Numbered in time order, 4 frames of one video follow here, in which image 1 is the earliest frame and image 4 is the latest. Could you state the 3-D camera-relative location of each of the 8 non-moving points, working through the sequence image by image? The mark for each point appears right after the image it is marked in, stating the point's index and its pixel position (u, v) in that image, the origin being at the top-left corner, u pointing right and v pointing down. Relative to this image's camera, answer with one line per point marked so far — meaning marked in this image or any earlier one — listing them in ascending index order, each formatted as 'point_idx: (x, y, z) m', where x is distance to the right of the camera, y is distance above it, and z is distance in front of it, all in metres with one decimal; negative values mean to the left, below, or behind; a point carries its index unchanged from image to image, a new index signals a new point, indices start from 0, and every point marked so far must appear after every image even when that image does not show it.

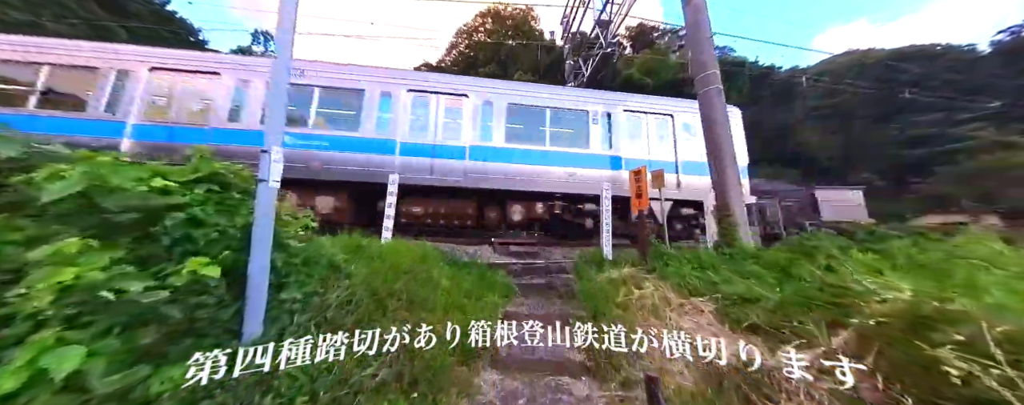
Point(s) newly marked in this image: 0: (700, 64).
0: (+2.6, +1.9, +3.5) m
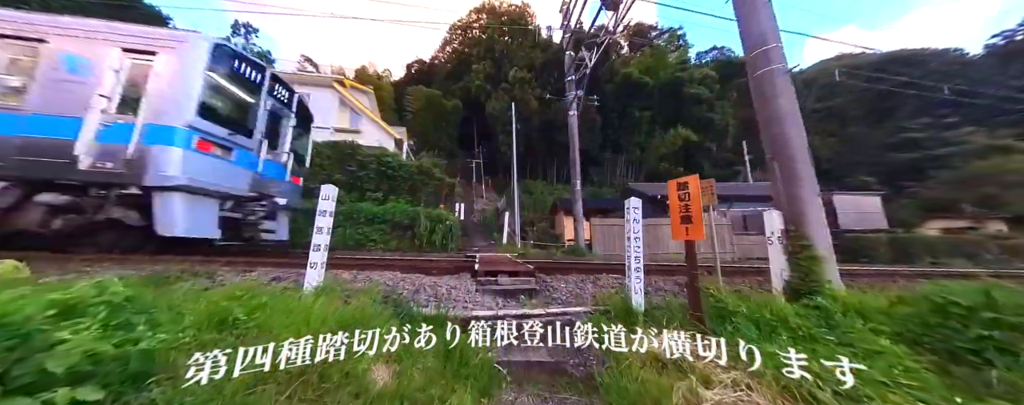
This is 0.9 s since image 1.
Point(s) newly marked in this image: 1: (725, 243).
0: (+2.5, +1.7, +2.7) m
1: (+6.1, -1.2, +7.5) m
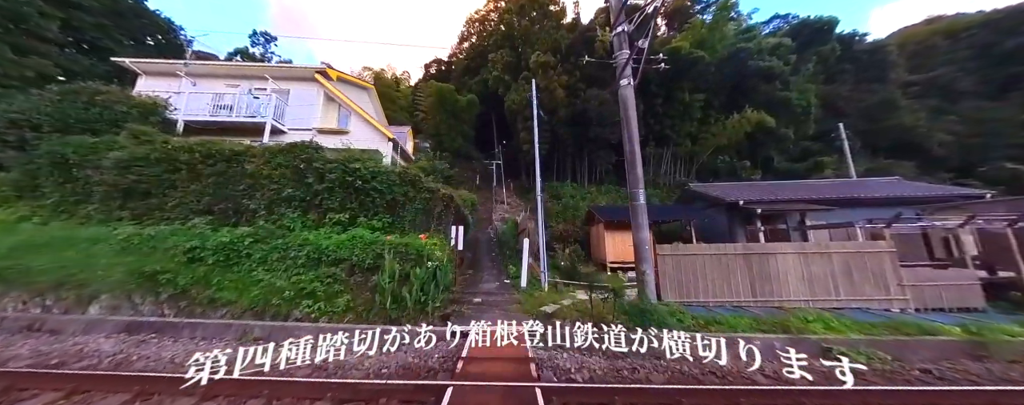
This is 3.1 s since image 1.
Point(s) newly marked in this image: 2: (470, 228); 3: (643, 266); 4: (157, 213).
0: (+2.4, +1.4, +0.2) m
1: (+6.6, -1.4, +4.6) m
2: (-1.4, -0.9, +8.9) m
3: (+1.9, -0.9, +3.8) m
4: (-6.4, -0.2, +4.8) m
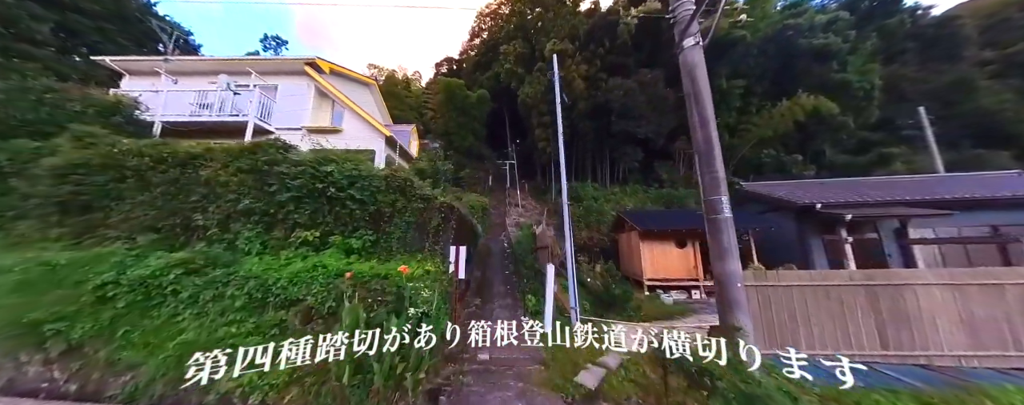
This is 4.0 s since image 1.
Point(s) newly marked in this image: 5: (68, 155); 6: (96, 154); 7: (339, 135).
0: (+2.4, +1.2, -1.1) m
1: (+6.8, -1.5, +3.0) m
2: (-1.0, -1.0, +7.8) m
3: (+2.1, -1.1, +2.5) m
4: (-6.2, -0.4, +3.9) m
5: (-6.9, +0.7, +4.1) m
6: (-6.6, +0.8, +4.1) m
7: (-4.9, +1.9, +7.4) m
